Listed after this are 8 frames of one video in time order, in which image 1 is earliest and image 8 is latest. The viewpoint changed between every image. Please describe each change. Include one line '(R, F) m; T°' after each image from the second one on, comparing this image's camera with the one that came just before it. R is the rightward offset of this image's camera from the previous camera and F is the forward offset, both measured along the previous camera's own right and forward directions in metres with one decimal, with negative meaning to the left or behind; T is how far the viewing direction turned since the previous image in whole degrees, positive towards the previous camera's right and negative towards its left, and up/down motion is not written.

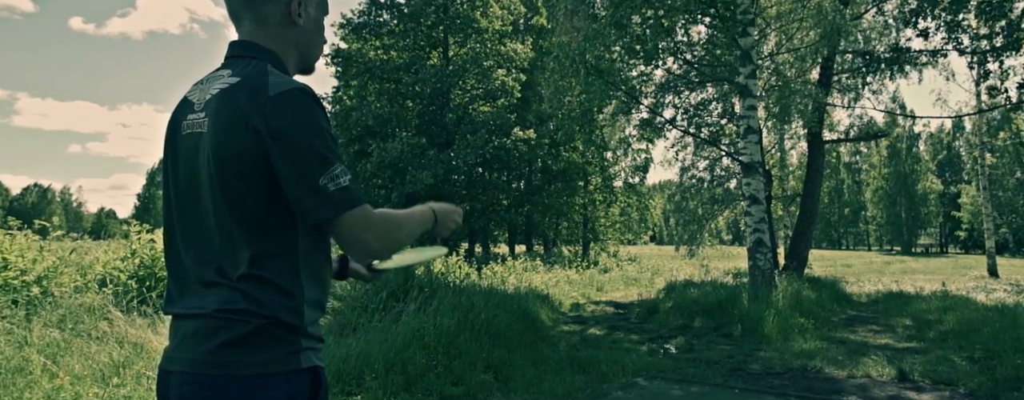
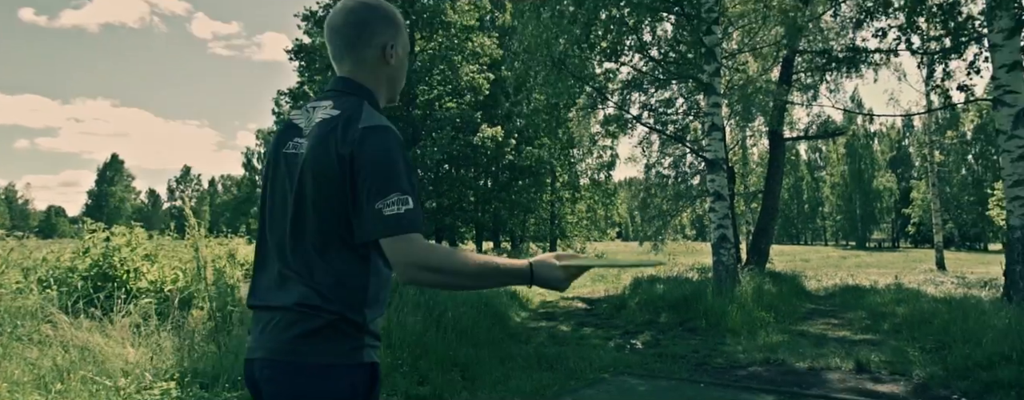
(0.0, 0.0) m; +3°
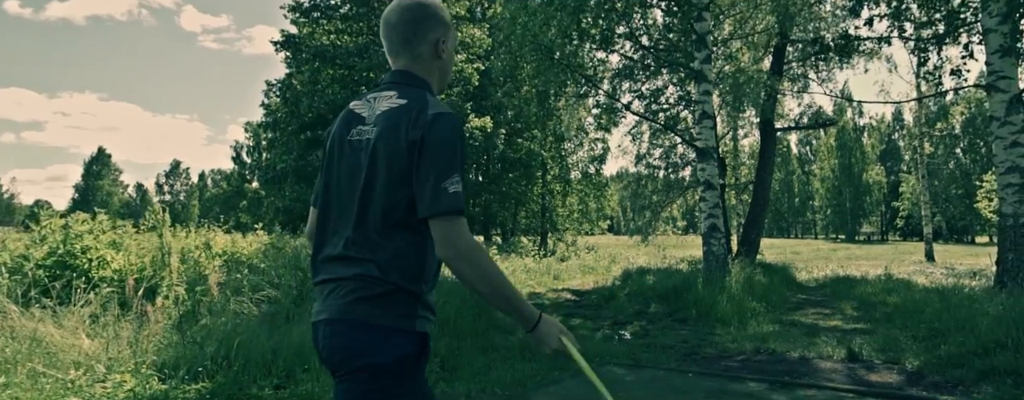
(+0.1, +0.2) m; +1°
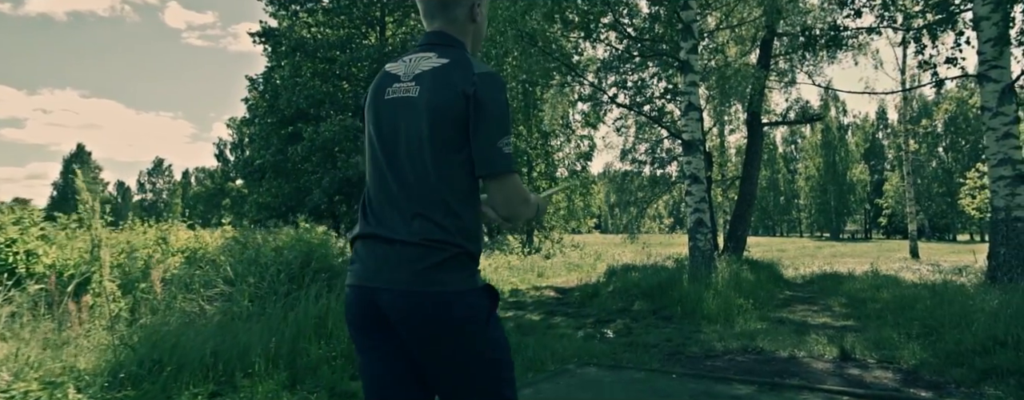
(+0.1, +0.4) m; +1°
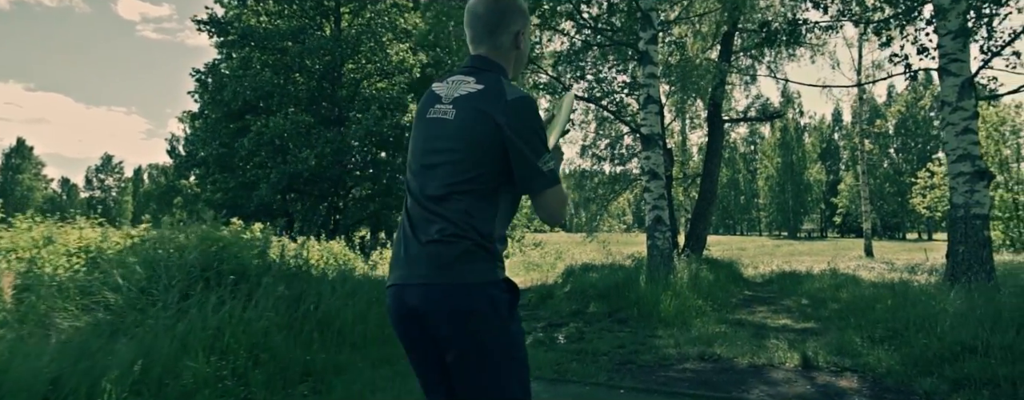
(+0.3, +0.6) m; +3°
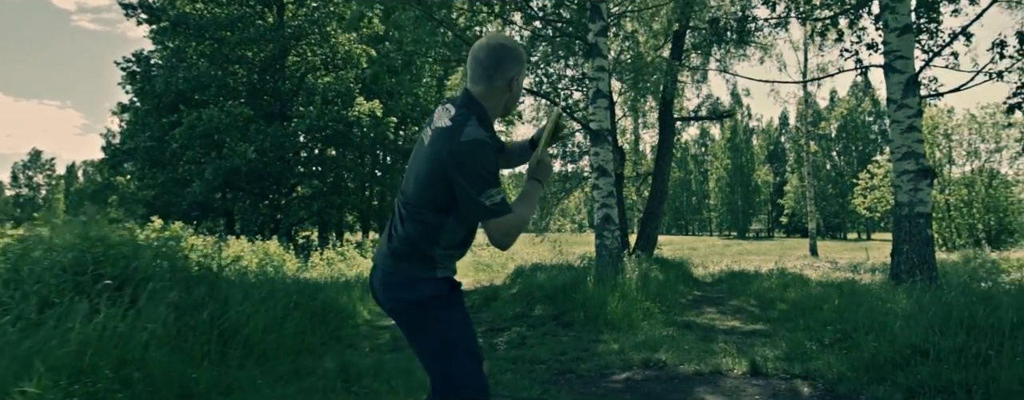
(+0.2, +0.5) m; +4°
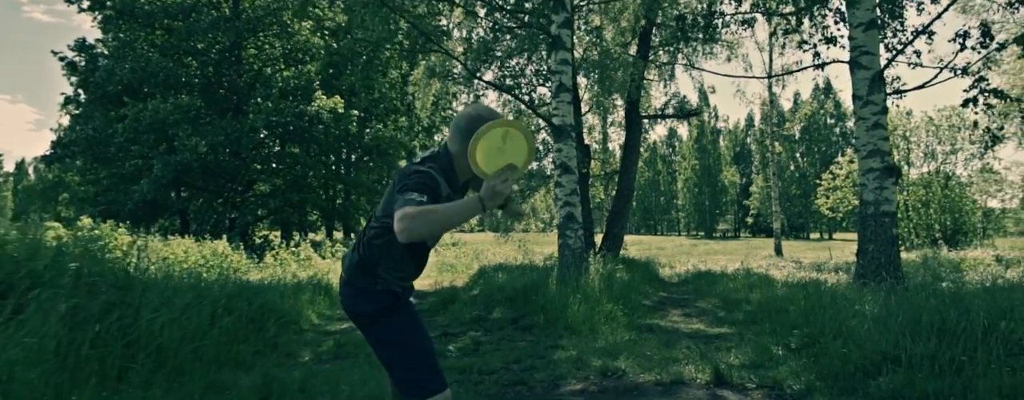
(+0.2, +0.4) m; +3°
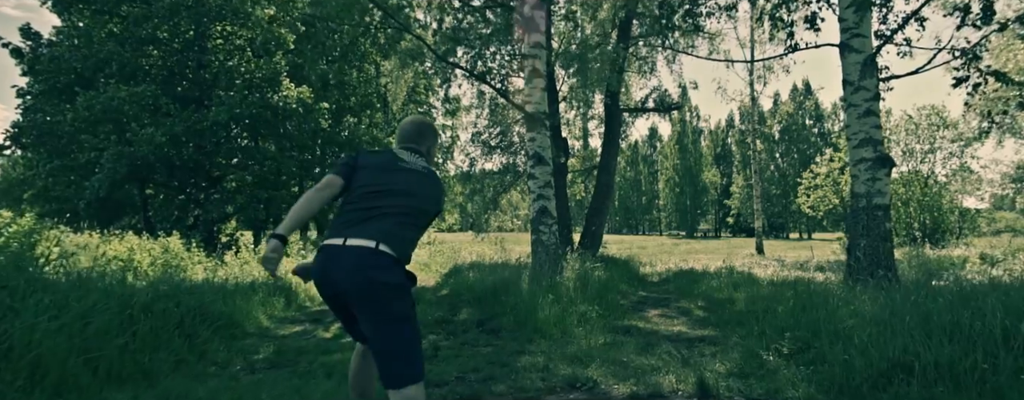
(+0.2, +0.7) m; +2°
